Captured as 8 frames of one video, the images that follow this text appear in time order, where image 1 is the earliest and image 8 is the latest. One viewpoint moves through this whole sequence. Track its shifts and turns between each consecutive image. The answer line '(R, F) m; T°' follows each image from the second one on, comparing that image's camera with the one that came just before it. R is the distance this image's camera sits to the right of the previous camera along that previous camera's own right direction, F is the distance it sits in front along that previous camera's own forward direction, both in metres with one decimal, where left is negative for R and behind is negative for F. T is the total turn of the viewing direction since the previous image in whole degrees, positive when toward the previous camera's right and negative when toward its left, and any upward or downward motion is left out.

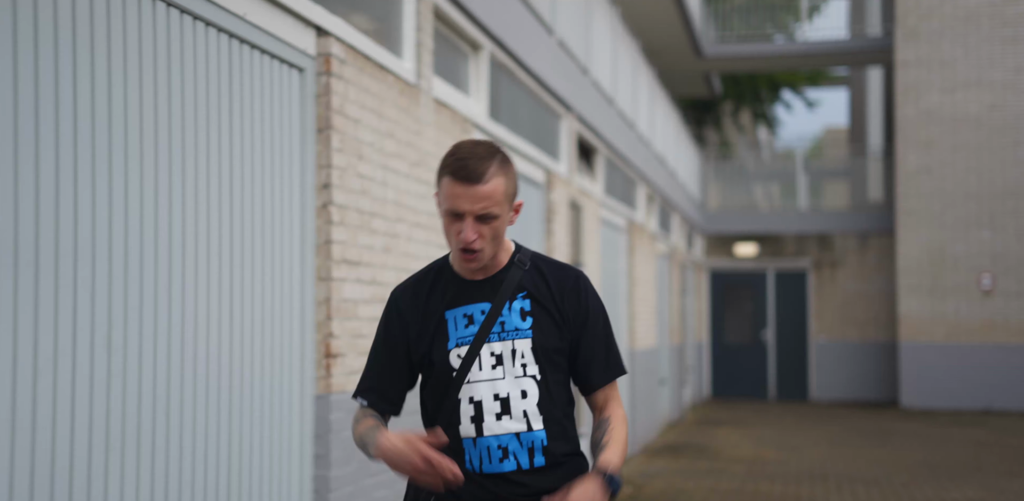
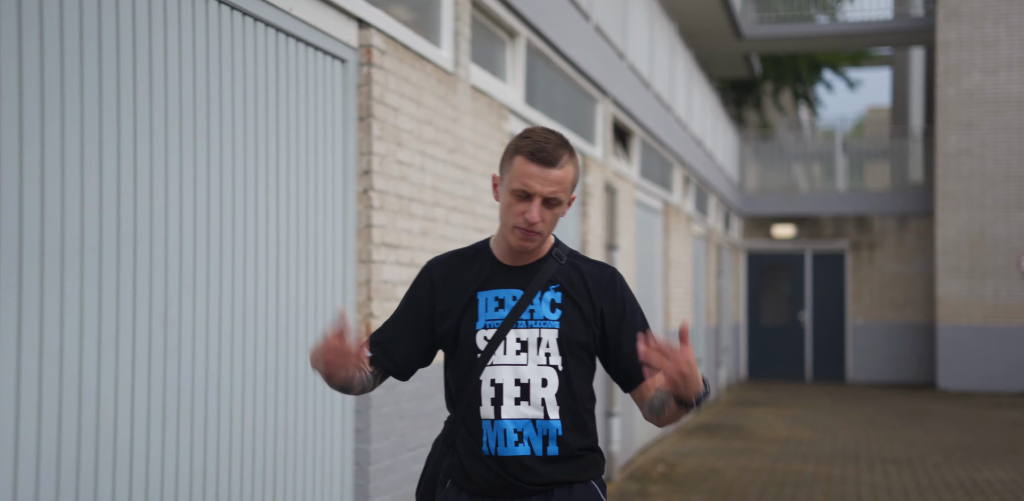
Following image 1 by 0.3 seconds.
(0.0, -0.2) m; -3°
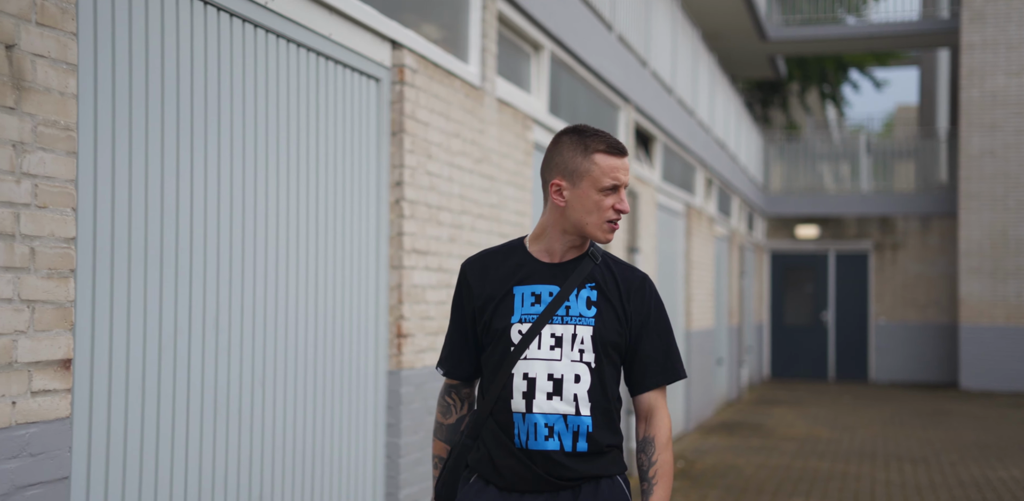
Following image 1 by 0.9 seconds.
(0.0, -0.3) m; -2°
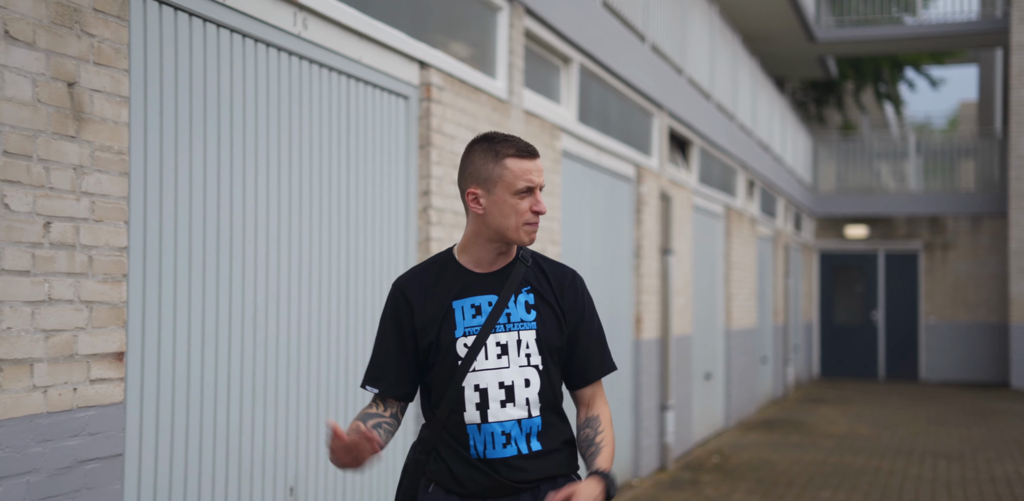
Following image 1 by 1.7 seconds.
(+0.2, -0.2) m; -4°
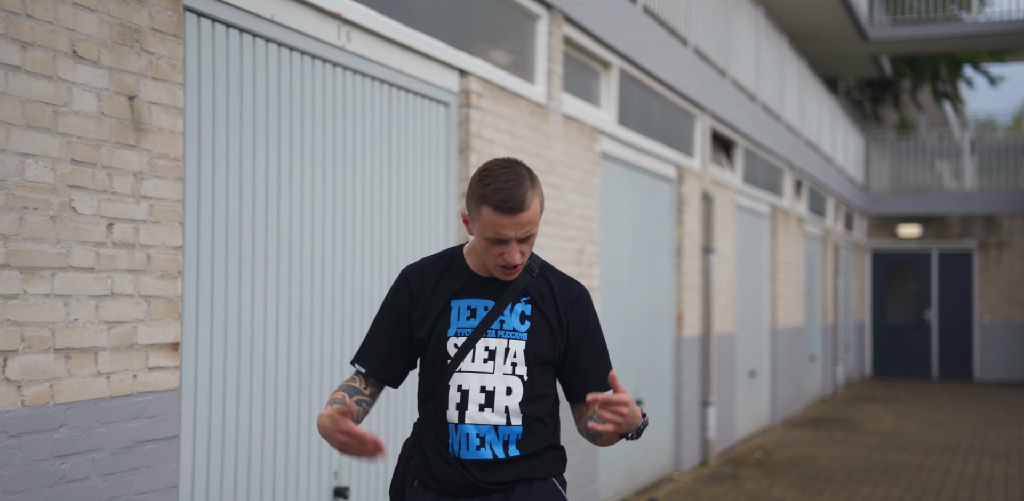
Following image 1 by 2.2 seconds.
(+0.1, -0.1) m; -4°
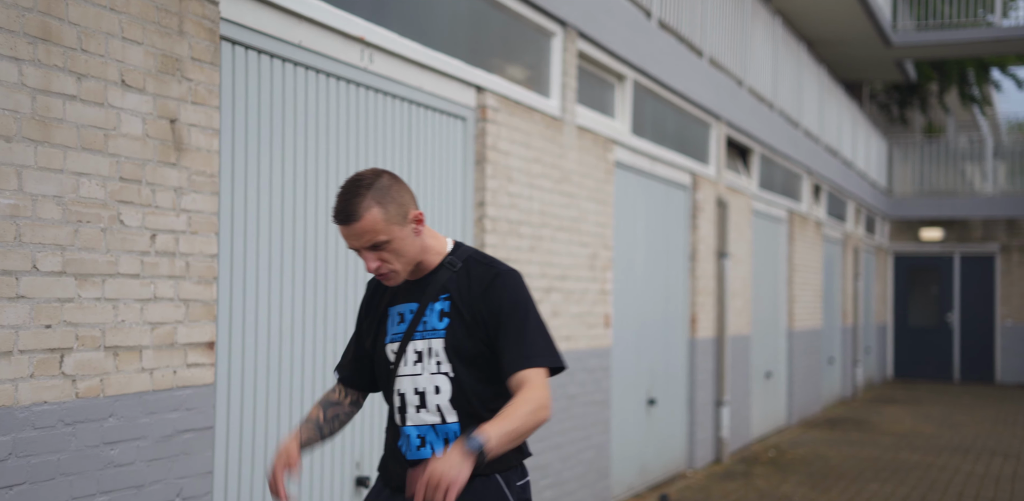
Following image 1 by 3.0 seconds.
(+0.1, -0.2) m; -2°
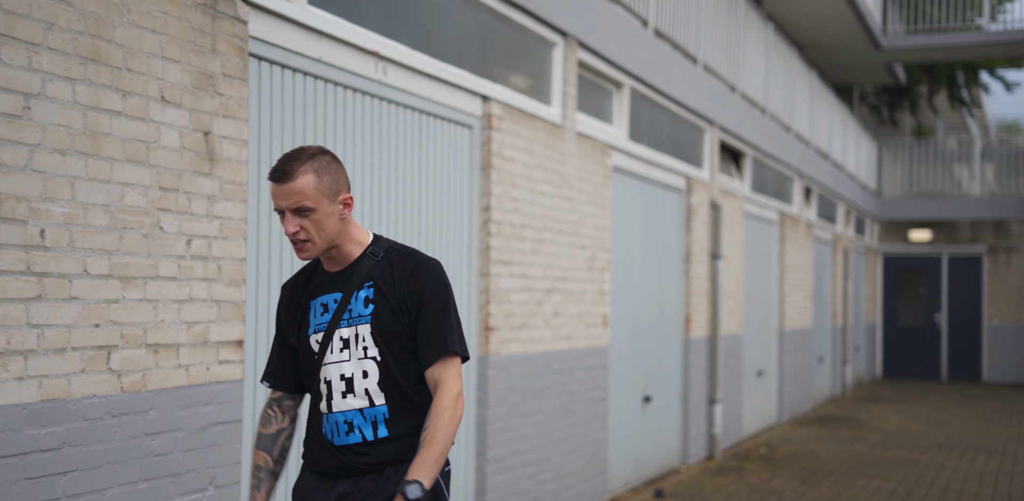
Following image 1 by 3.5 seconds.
(-0.1, -0.2) m; +1°
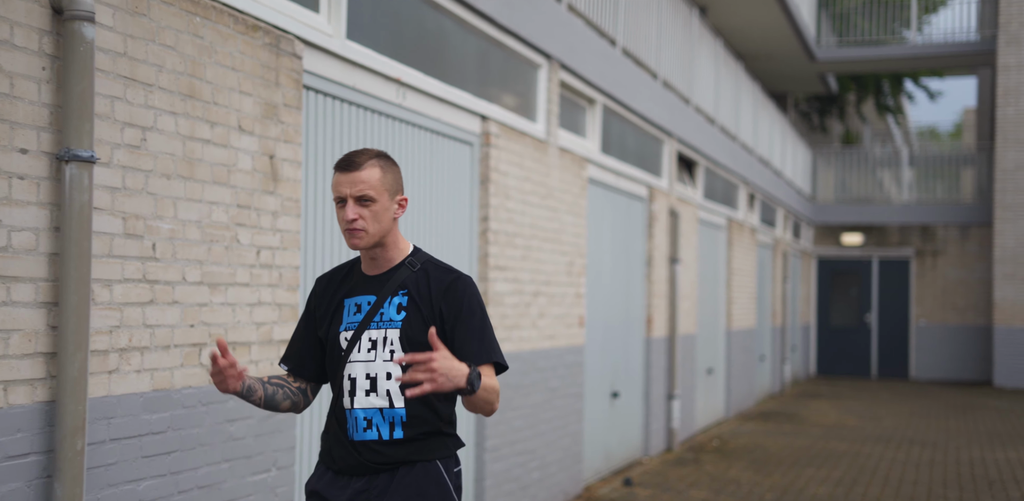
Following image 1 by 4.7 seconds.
(-0.4, -0.5) m; +5°
